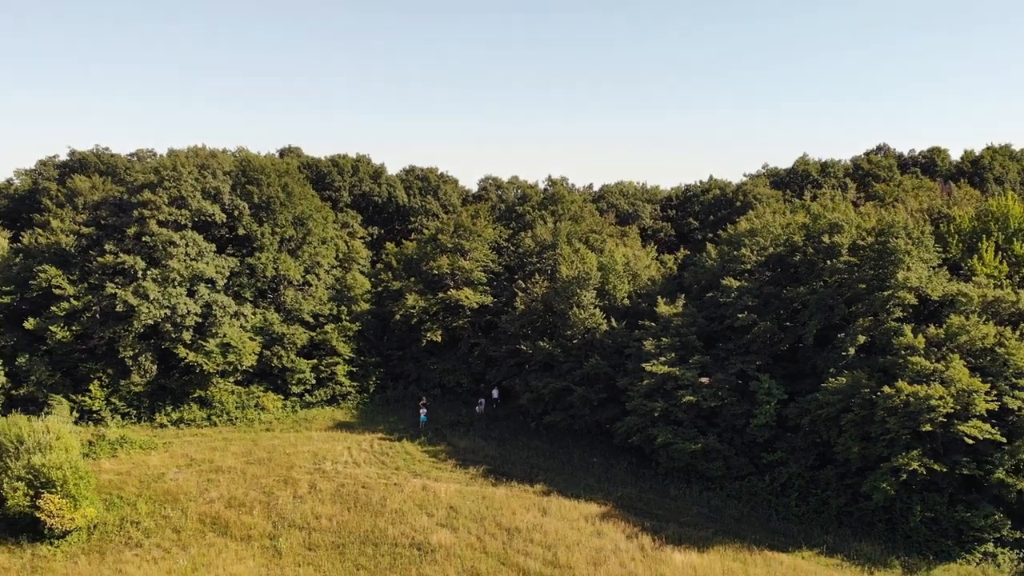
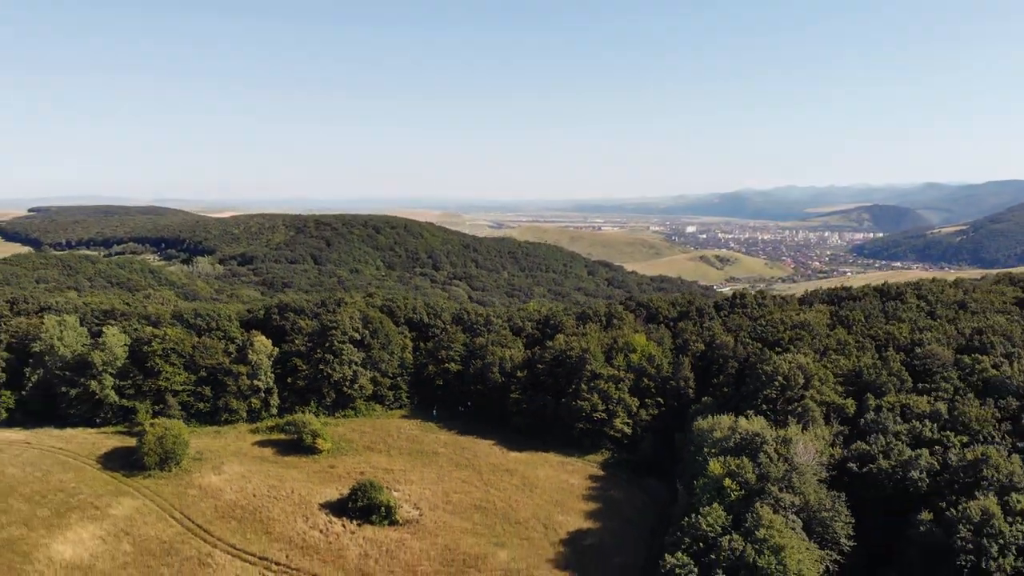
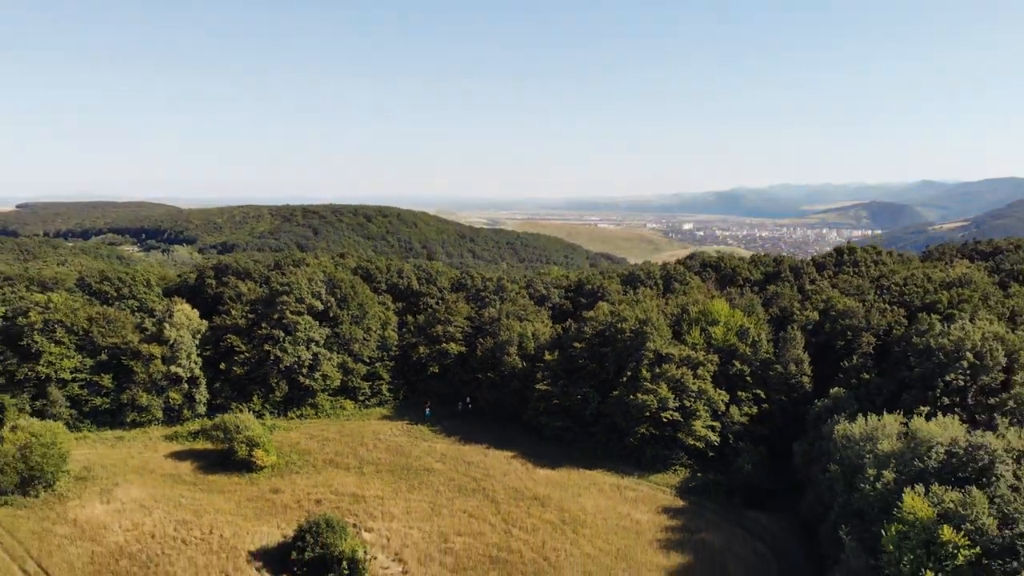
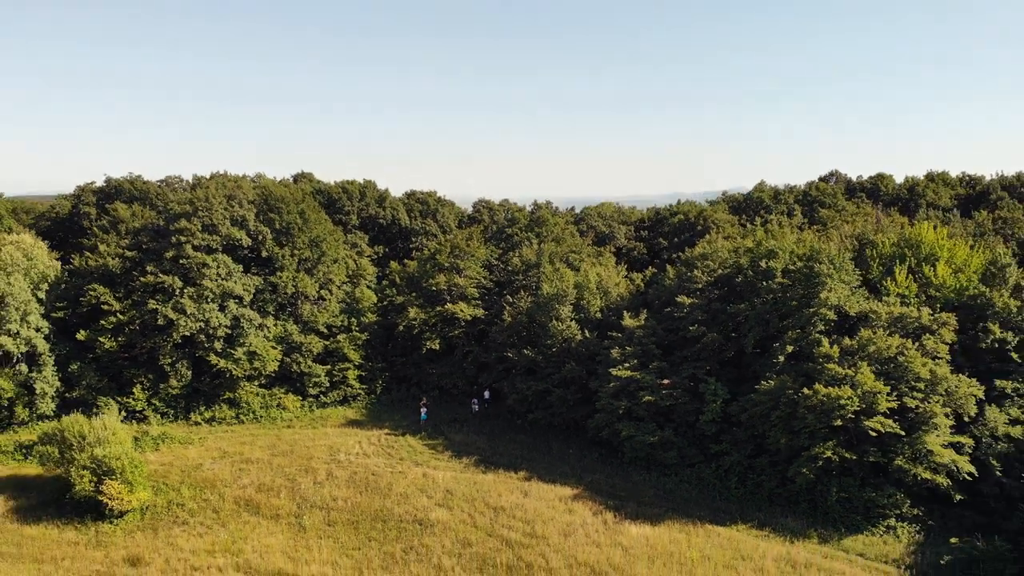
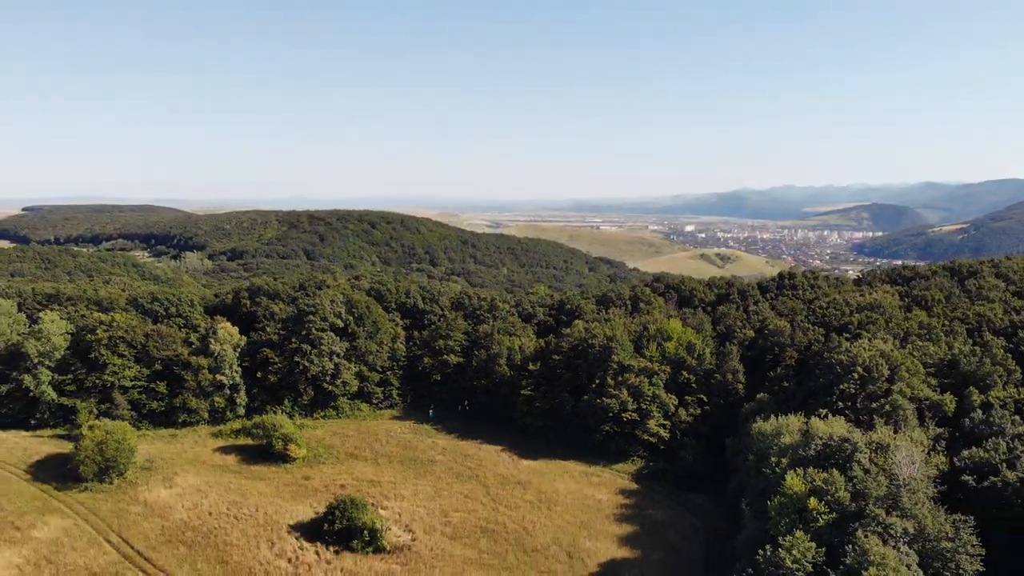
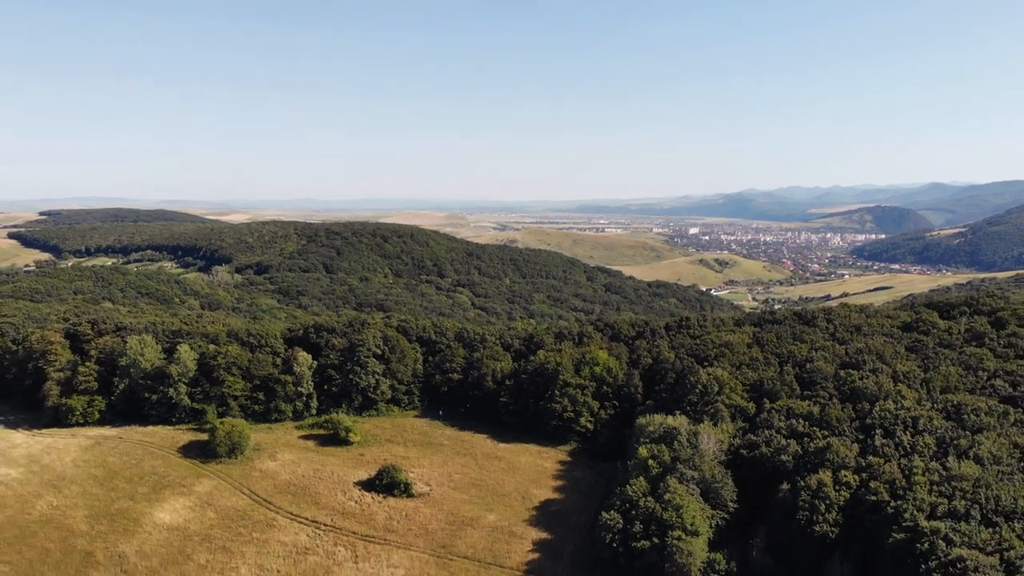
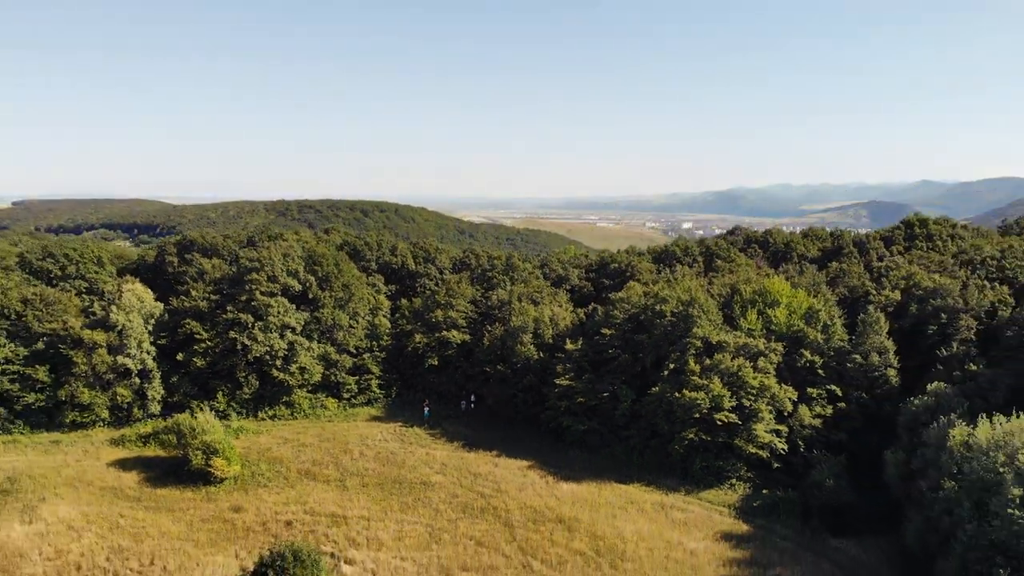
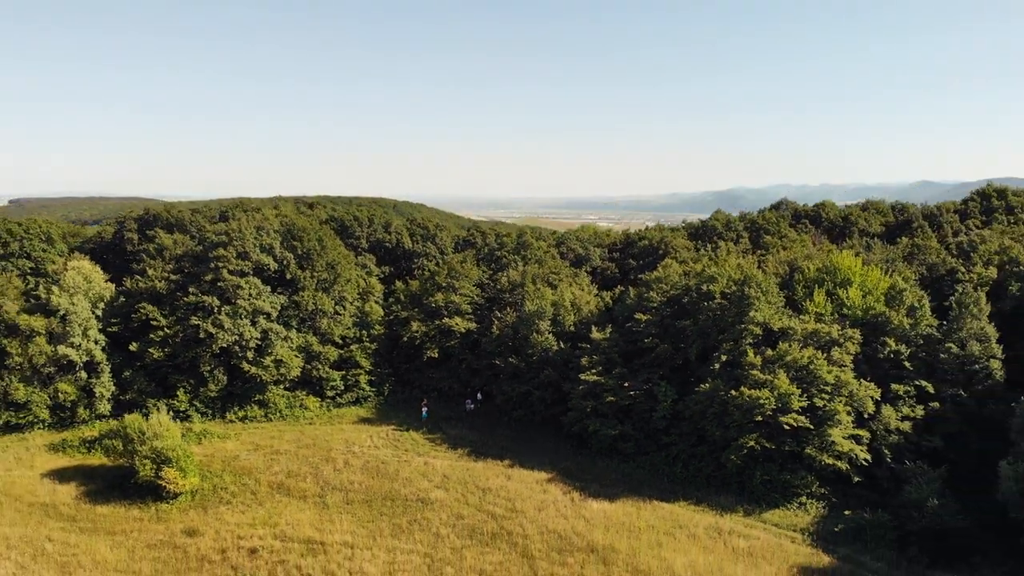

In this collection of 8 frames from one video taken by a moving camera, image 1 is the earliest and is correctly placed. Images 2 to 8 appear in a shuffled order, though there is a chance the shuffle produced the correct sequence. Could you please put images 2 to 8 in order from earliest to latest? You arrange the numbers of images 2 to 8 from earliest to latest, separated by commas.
4, 8, 7, 3, 5, 2, 6
